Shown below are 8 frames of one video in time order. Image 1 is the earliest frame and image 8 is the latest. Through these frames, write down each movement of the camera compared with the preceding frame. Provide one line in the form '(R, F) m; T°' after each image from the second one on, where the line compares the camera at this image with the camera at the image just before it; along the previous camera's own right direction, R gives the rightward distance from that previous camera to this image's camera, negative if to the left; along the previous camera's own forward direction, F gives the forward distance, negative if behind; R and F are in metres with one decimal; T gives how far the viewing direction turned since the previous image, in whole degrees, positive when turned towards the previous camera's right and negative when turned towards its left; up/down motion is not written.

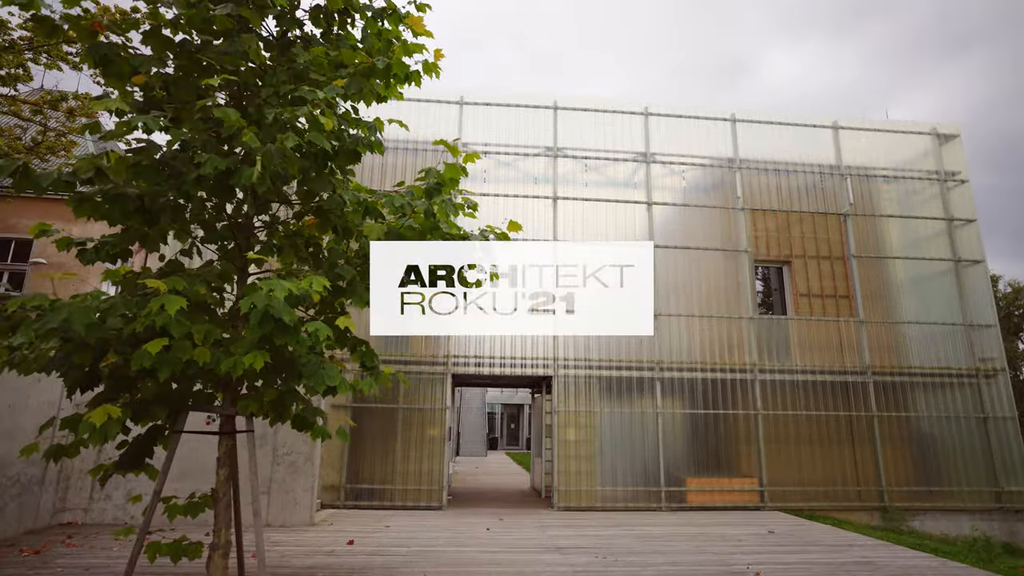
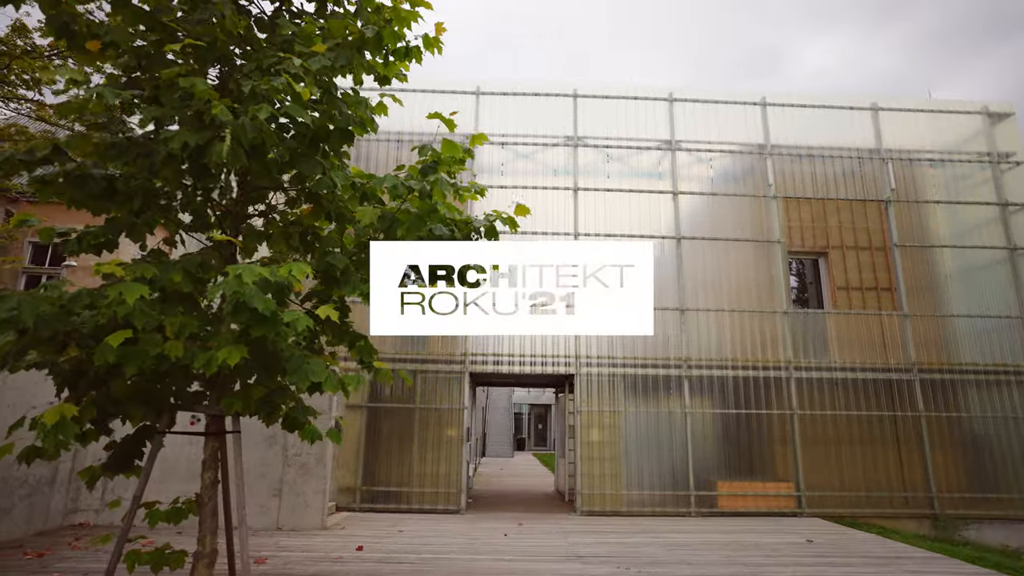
(+0.2, +0.5) m; -3°
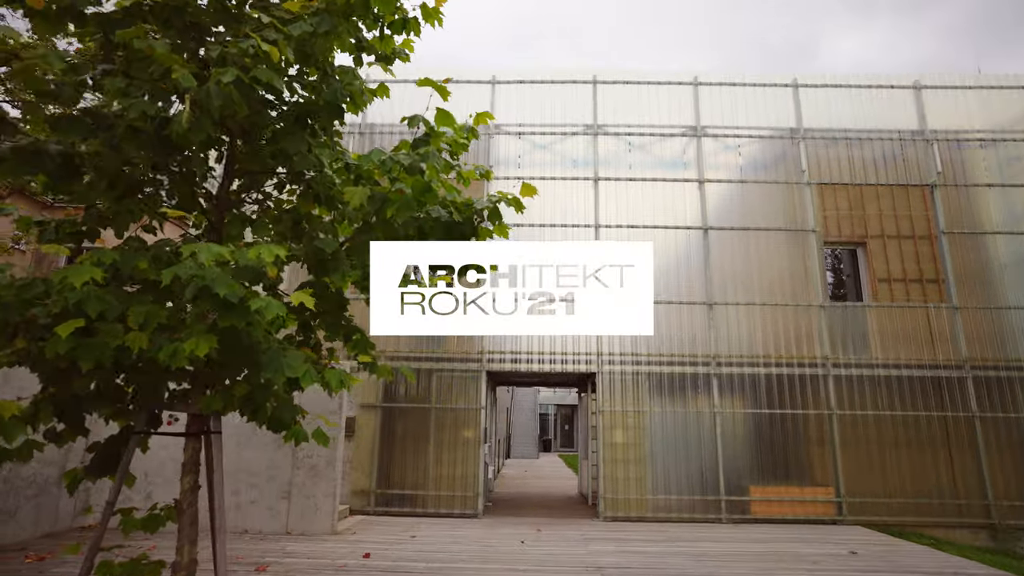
(+0.2, +0.5) m; -3°
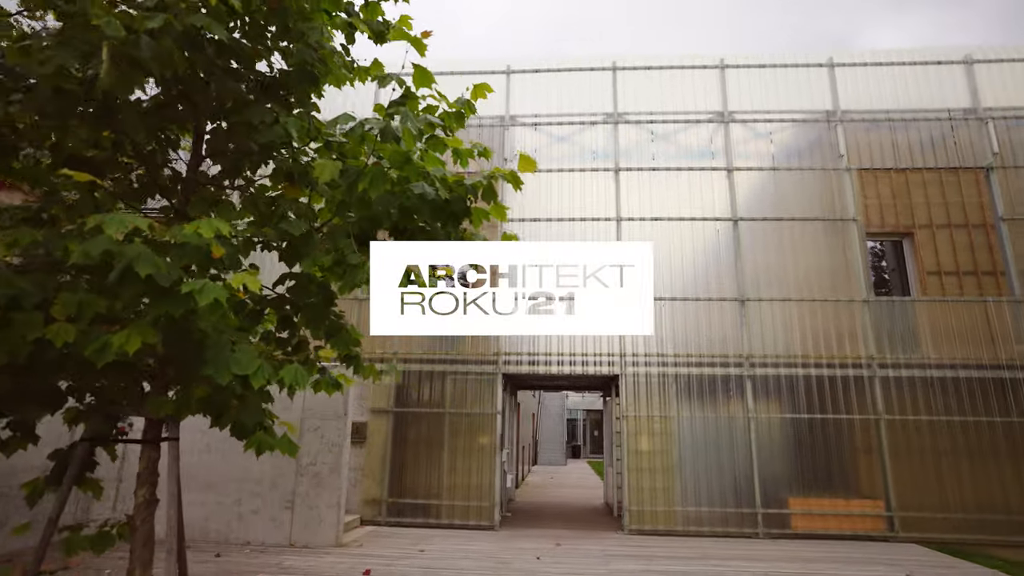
(+0.3, +0.7) m; -3°
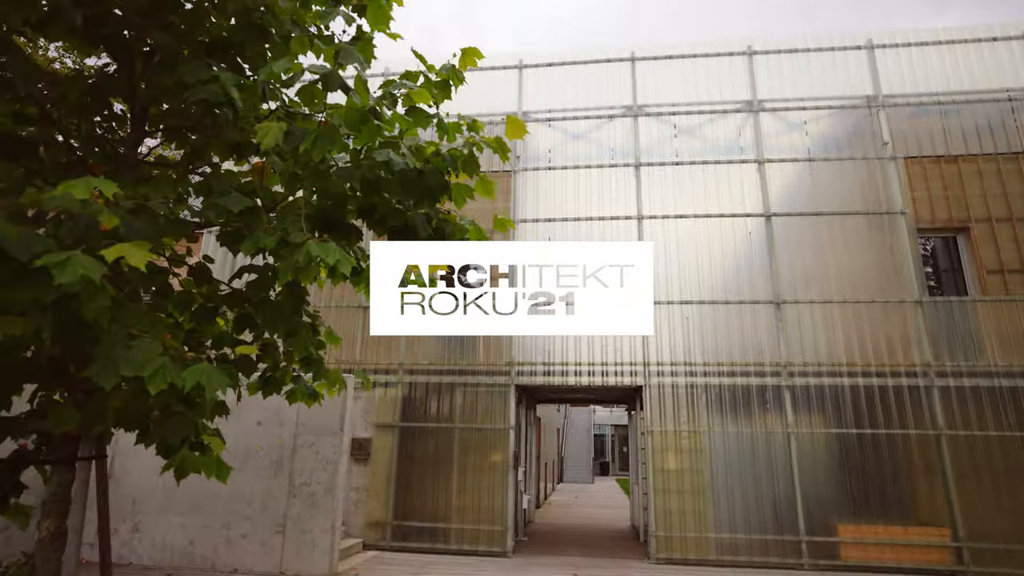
(+0.3, +0.8) m; -3°
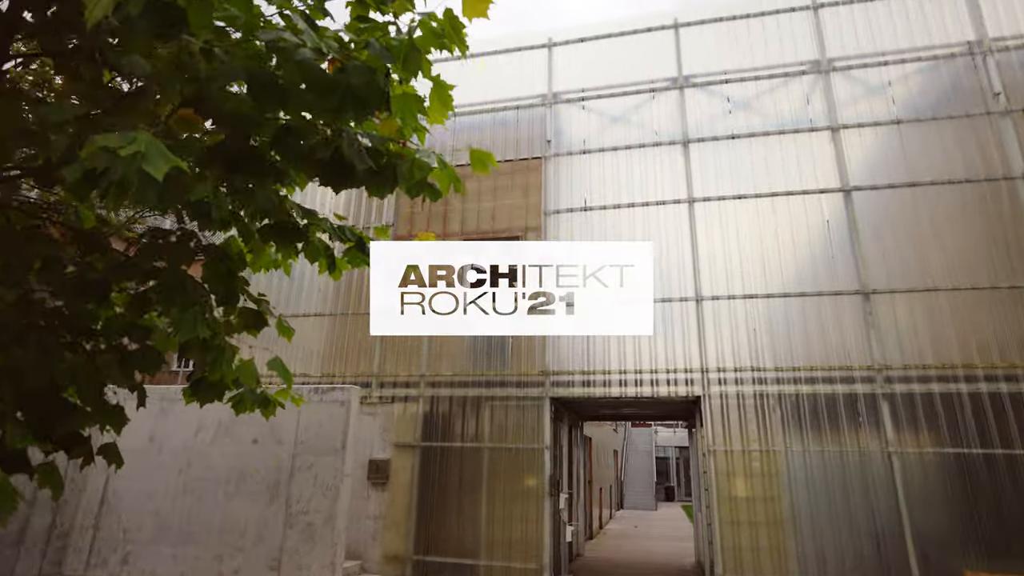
(+0.4, +1.4) m; -6°
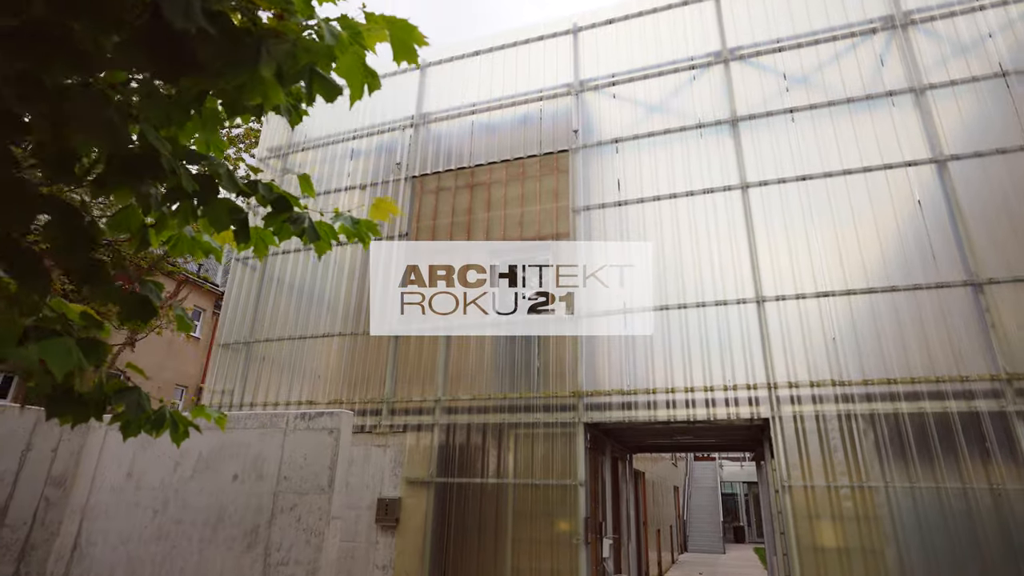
(+0.4, +1.3) m; -5°
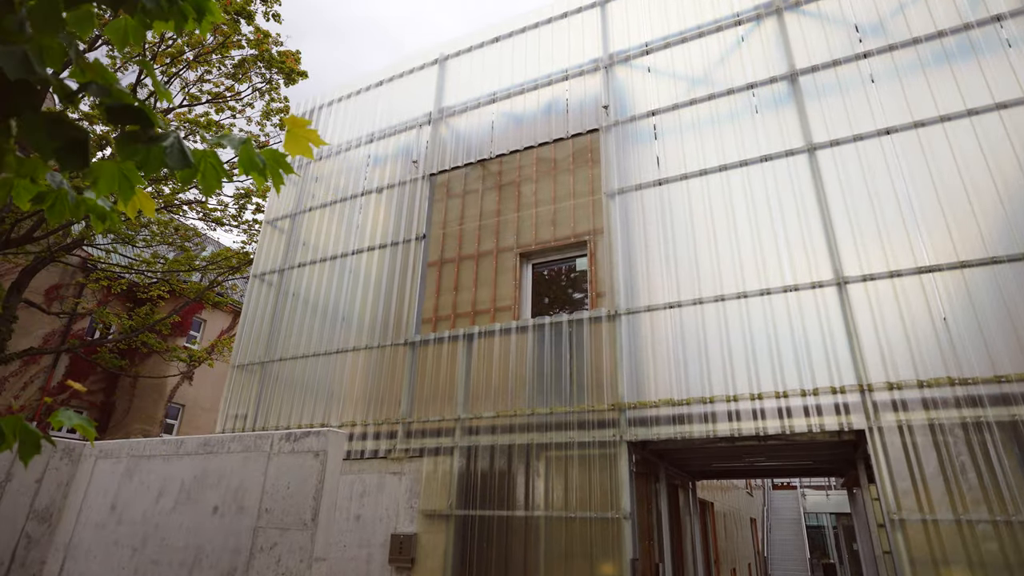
(+0.4, +1.2) m; -6°
